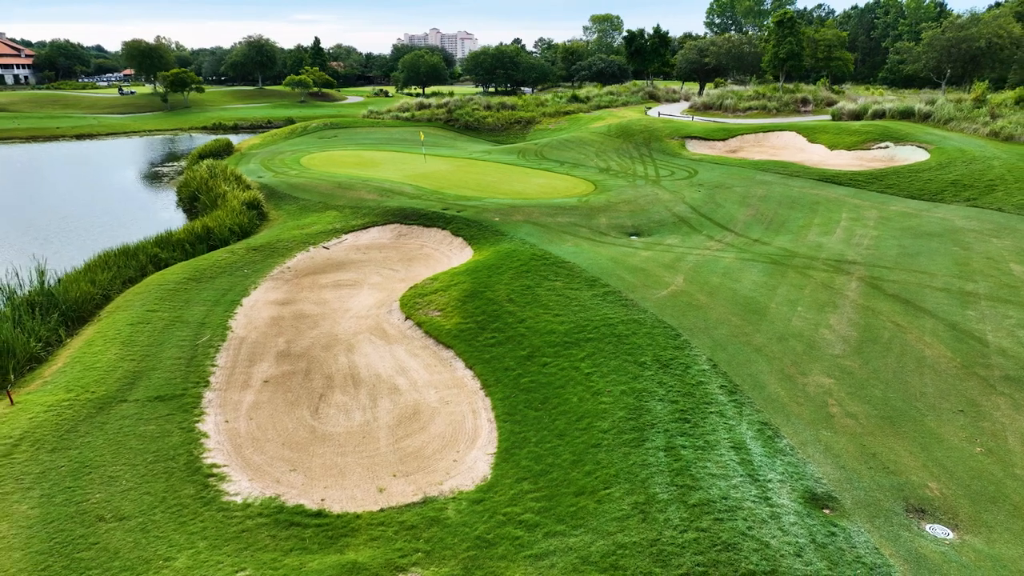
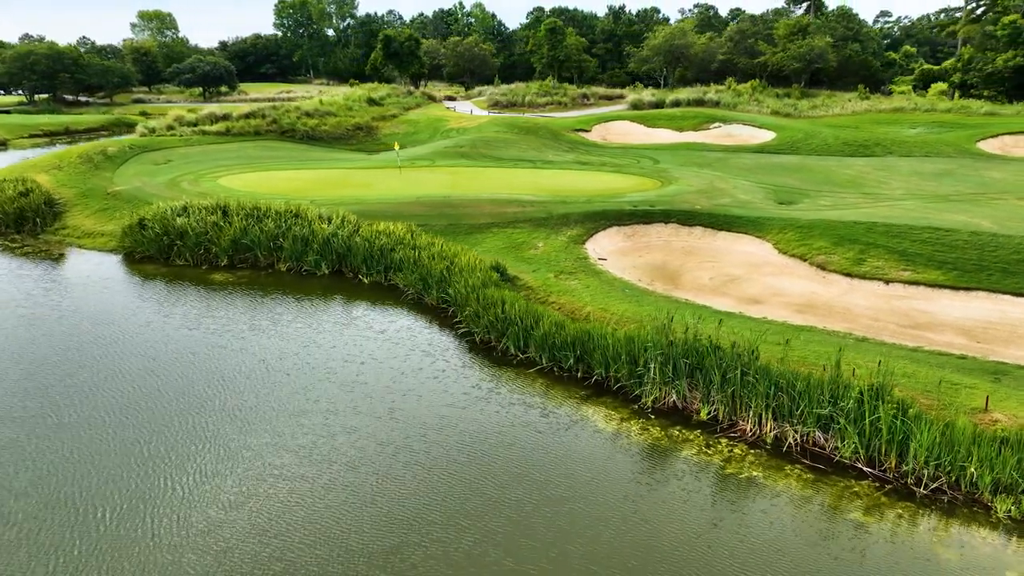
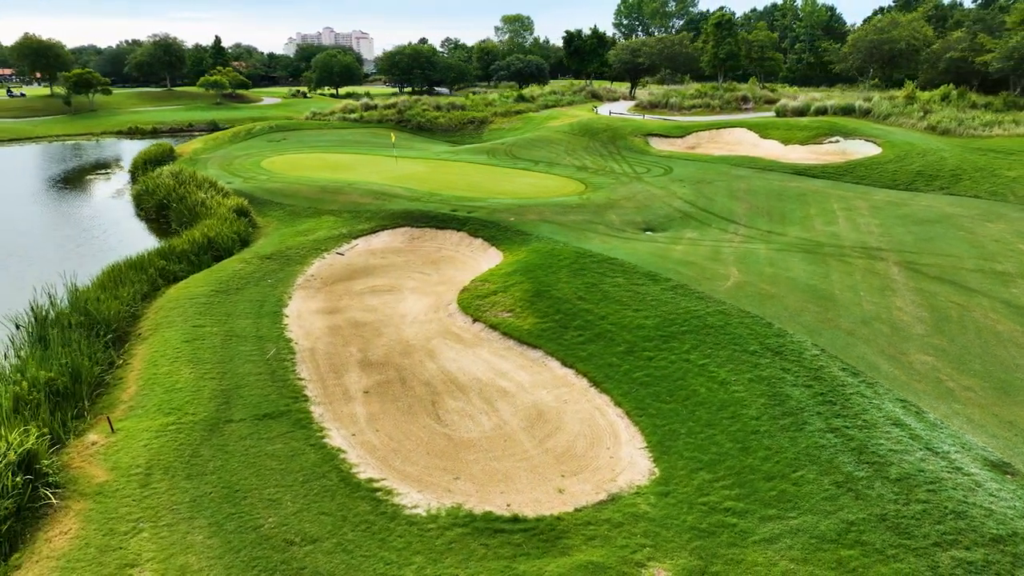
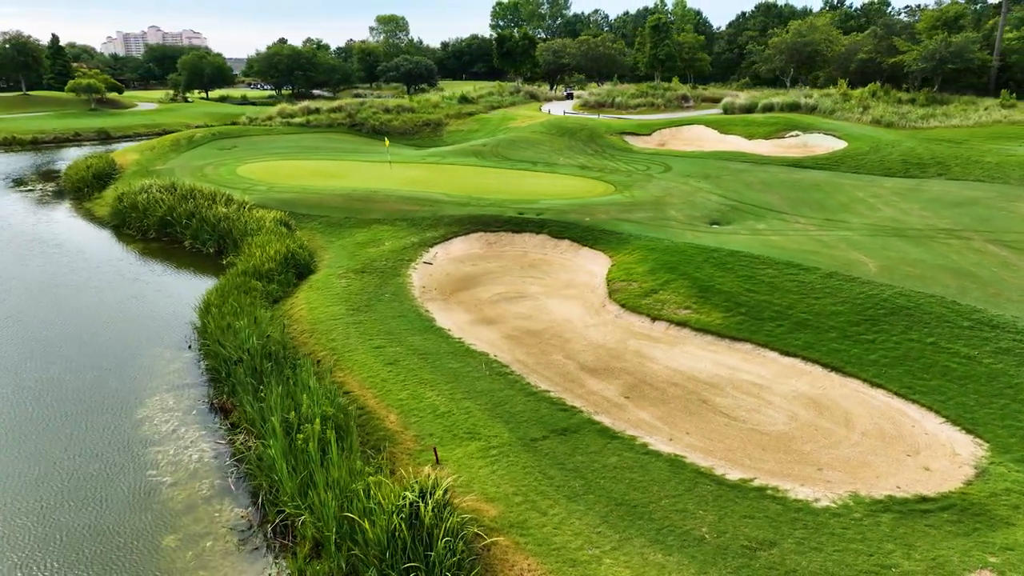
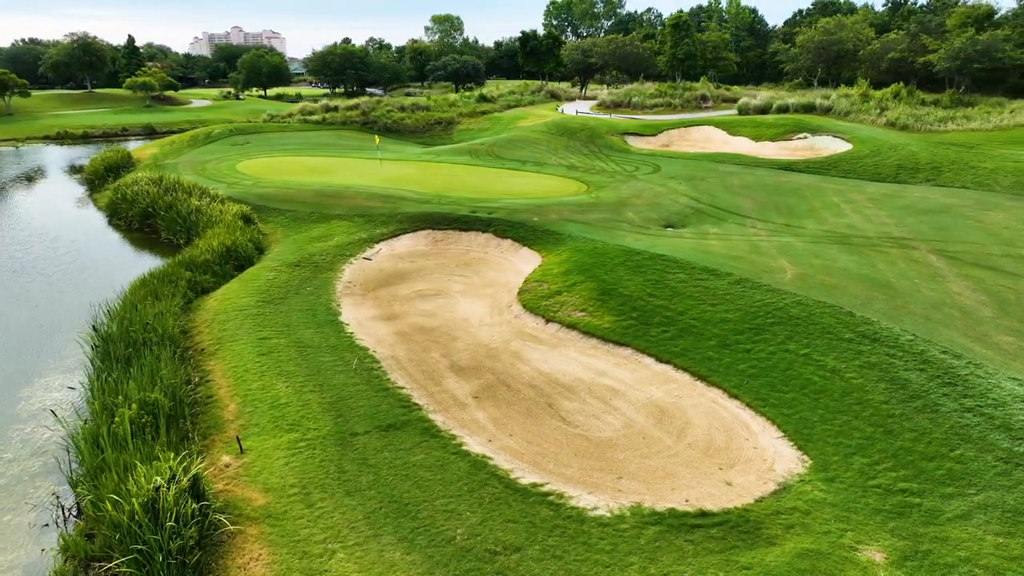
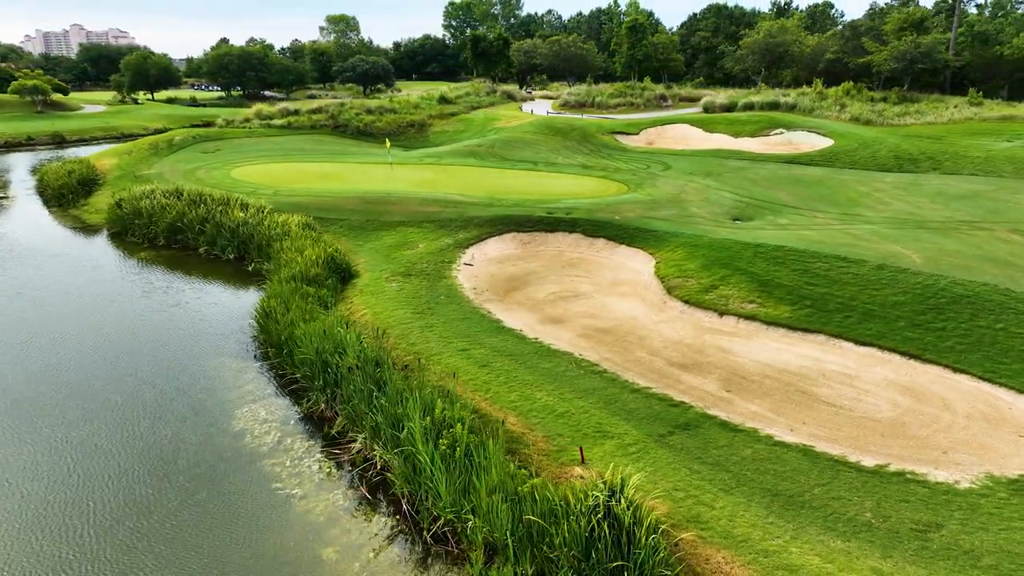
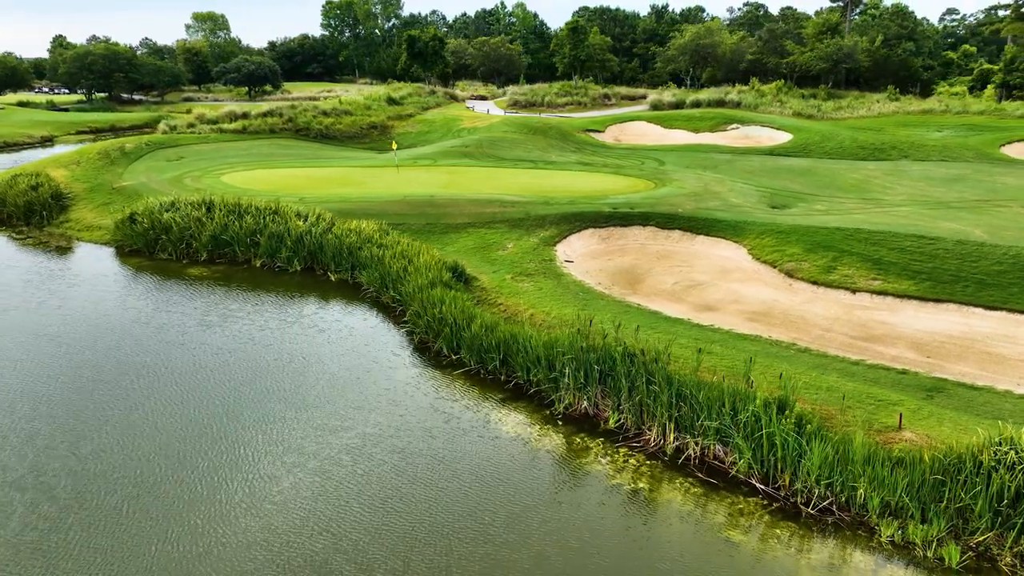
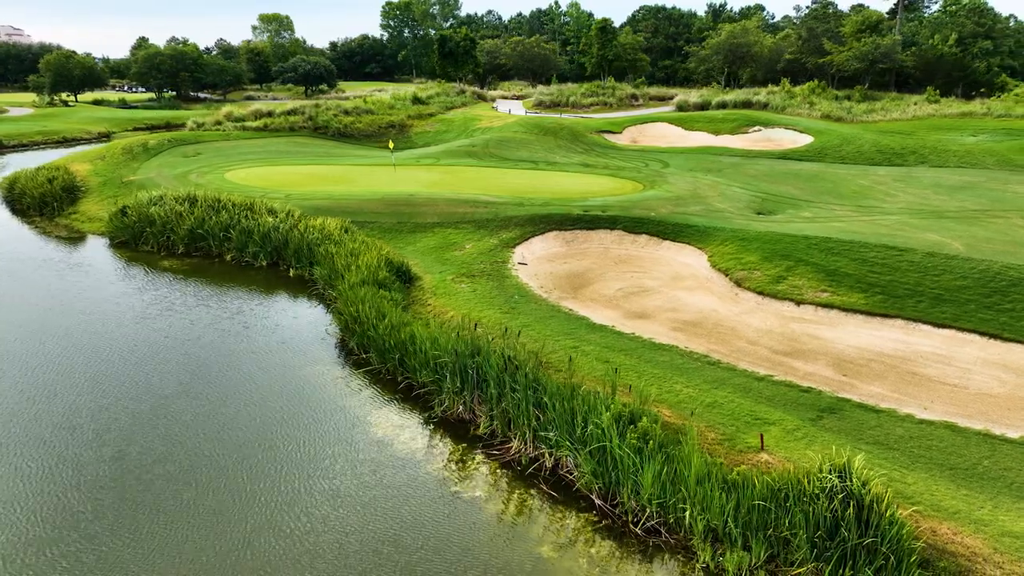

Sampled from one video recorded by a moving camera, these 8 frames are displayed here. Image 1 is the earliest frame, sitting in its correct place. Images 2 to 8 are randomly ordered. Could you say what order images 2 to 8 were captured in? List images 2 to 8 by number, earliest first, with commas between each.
3, 5, 4, 6, 8, 7, 2
